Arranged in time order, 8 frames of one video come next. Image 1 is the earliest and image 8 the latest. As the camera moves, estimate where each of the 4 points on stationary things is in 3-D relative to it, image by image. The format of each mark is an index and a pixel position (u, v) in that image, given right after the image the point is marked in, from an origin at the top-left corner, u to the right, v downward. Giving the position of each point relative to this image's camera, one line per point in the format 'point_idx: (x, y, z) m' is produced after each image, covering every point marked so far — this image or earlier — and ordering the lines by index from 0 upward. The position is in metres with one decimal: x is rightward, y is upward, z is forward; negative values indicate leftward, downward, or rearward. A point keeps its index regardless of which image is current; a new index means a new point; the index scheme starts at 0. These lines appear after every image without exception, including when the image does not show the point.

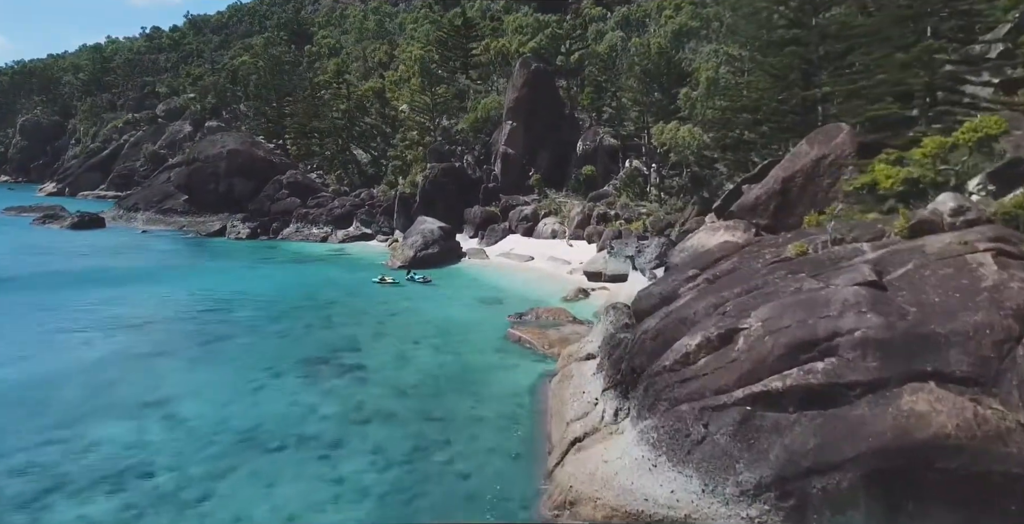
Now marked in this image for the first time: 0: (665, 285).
0: (+3.2, -0.5, +11.4) m
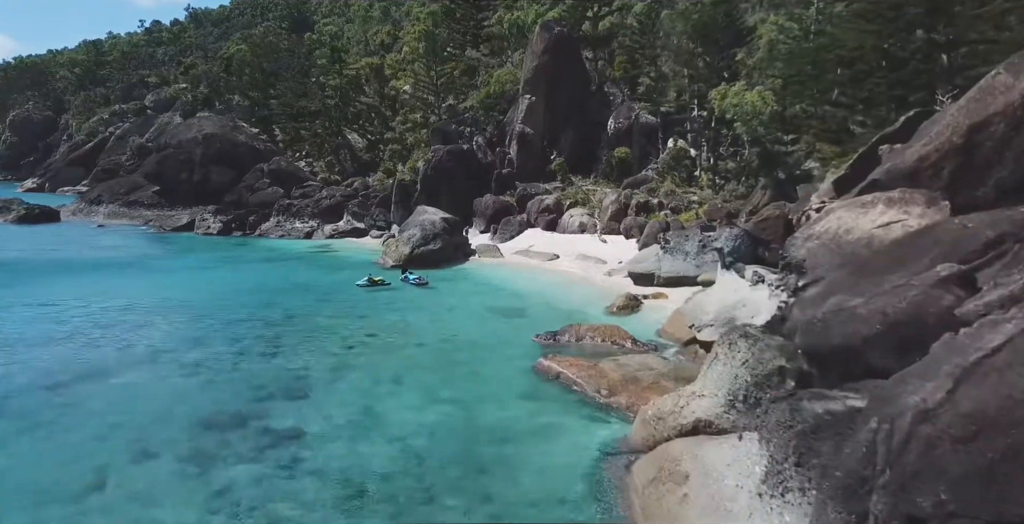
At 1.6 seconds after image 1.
0: (+3.8, -0.3, +5.5) m
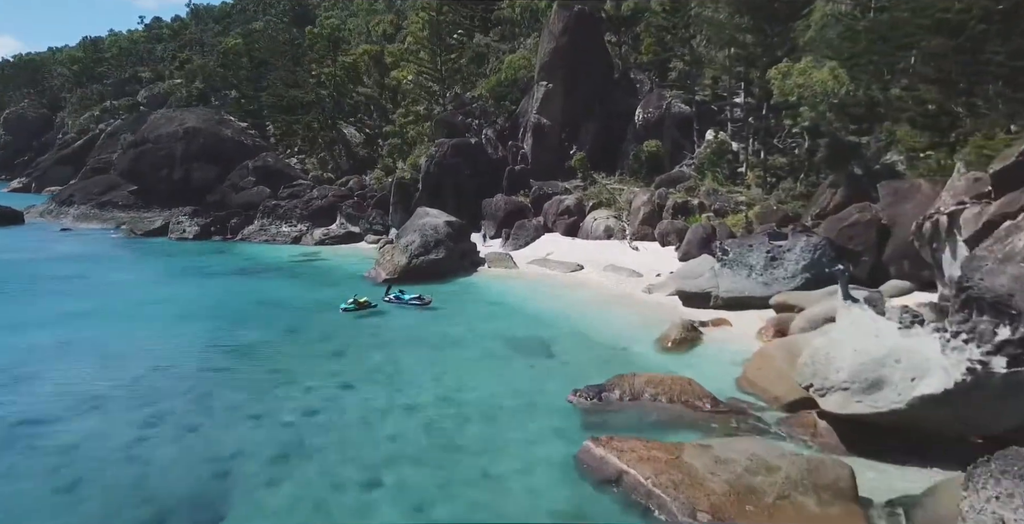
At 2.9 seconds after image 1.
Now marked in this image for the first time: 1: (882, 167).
0: (+4.1, -0.8, +1.7) m
1: (+12.3, +3.2, +18.1) m
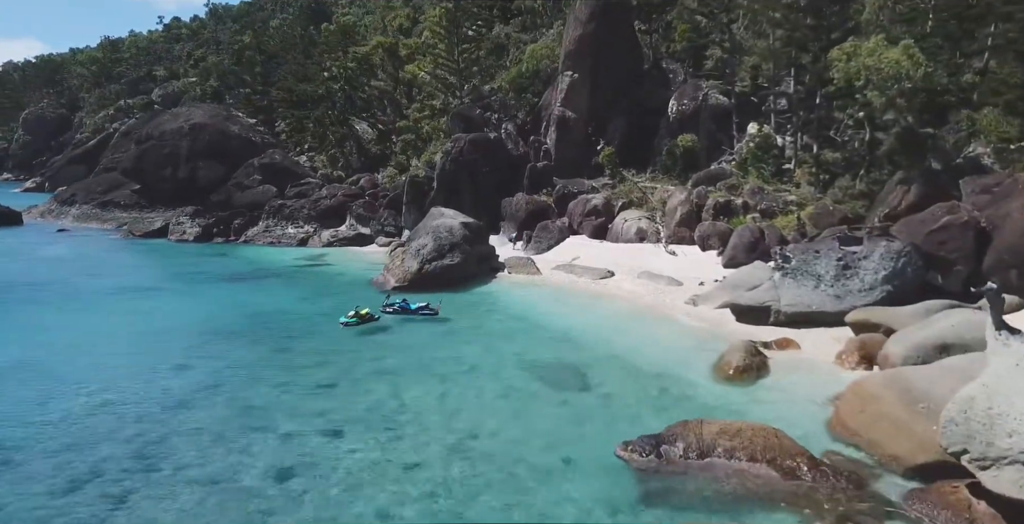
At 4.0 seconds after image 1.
0: (+4.4, -0.9, -0.6) m
1: (+13.0, +2.9, +15.7) m
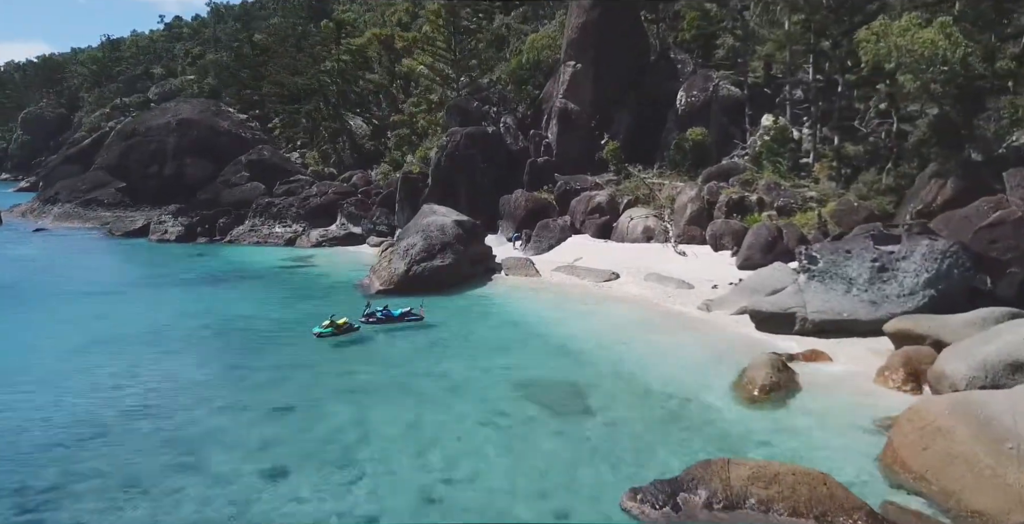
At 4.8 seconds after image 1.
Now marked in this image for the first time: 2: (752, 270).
0: (+4.1, -1.0, -2.0) m
1: (+12.9, +2.9, +14.1) m
2: (+7.4, -0.3, +16.8) m
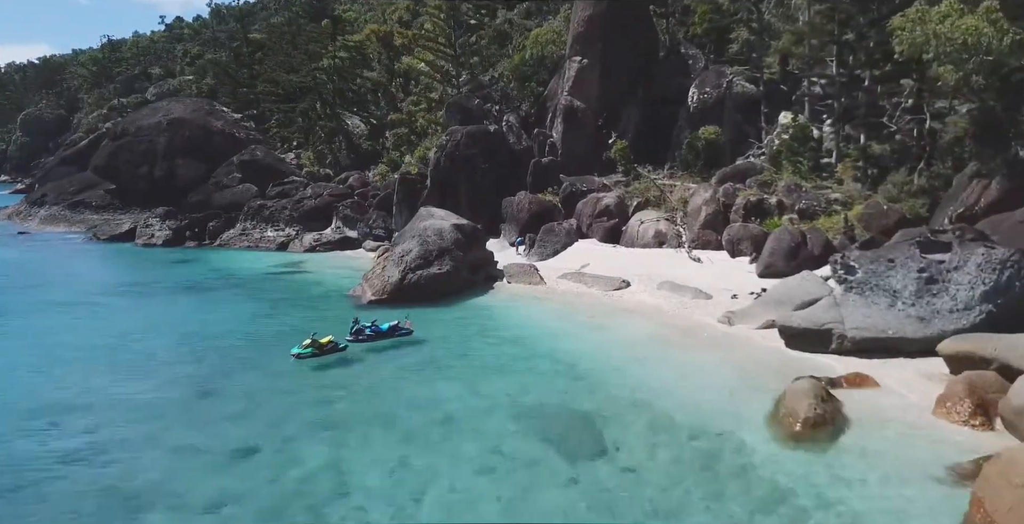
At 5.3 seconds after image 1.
0: (+4.1, -1.1, -3.3) m
1: (+13.0, +2.7, +12.9) m
2: (+7.4, -0.5, +15.5) m
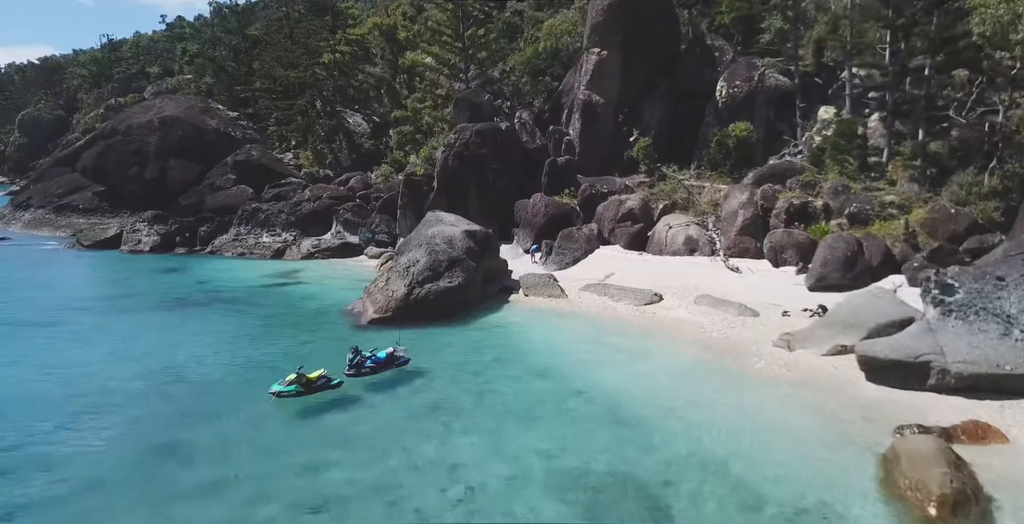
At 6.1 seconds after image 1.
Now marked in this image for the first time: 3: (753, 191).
0: (+4.4, -1.4, -5.0) m
1: (+13.4, +2.4, +11.1) m
2: (+7.9, -0.8, +13.7) m
3: (+7.8, +2.3, +17.6) m
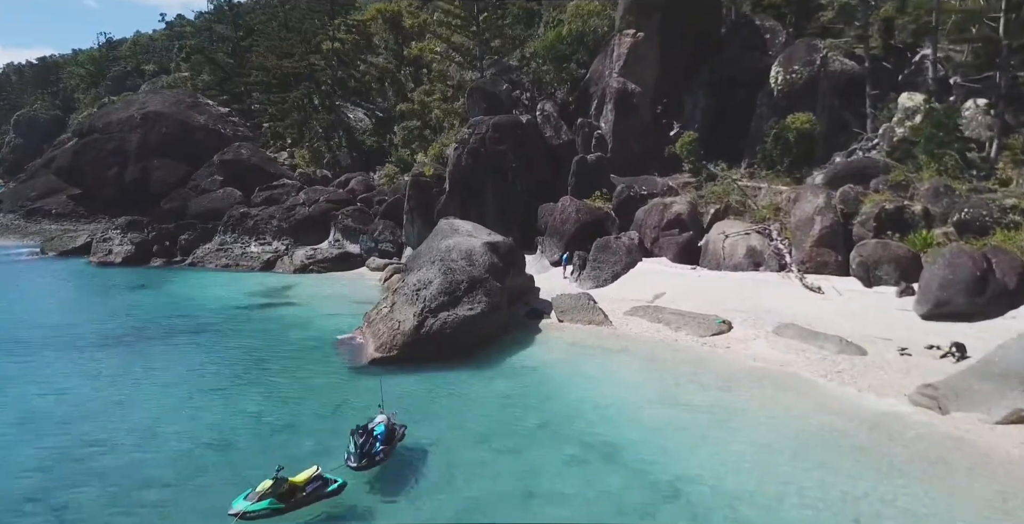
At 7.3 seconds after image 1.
0: (+5.0, -1.8, -7.9) m
1: (+14.2, +2.0, +8.1) m
2: (+8.7, -1.2, +10.8) m
3: (+8.6, +1.8, +14.7) m
